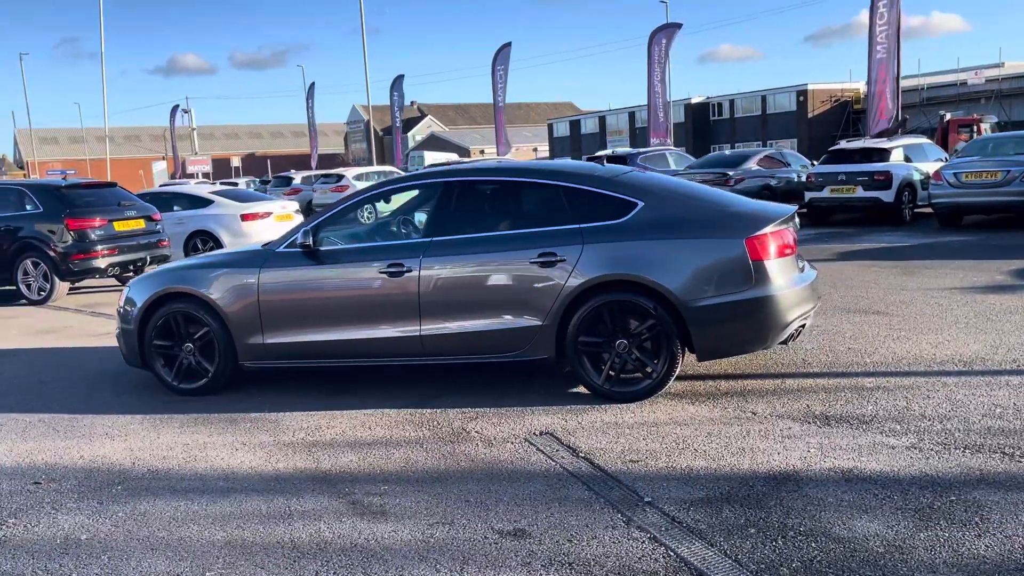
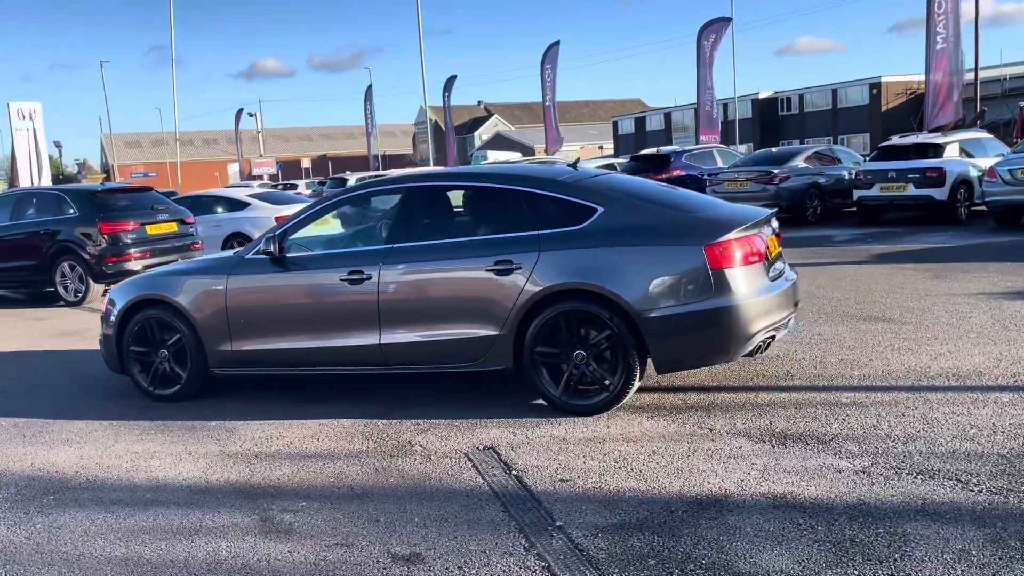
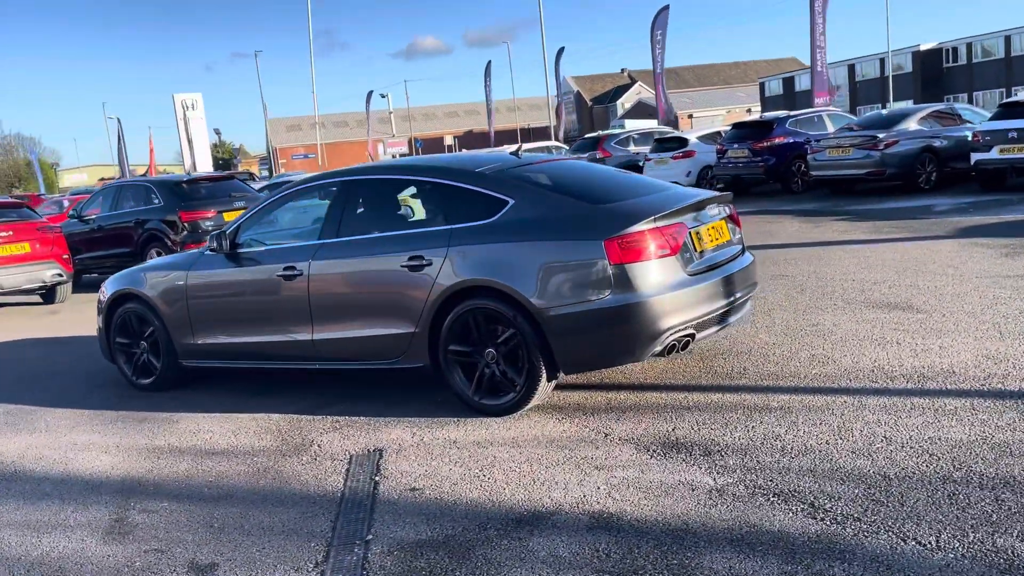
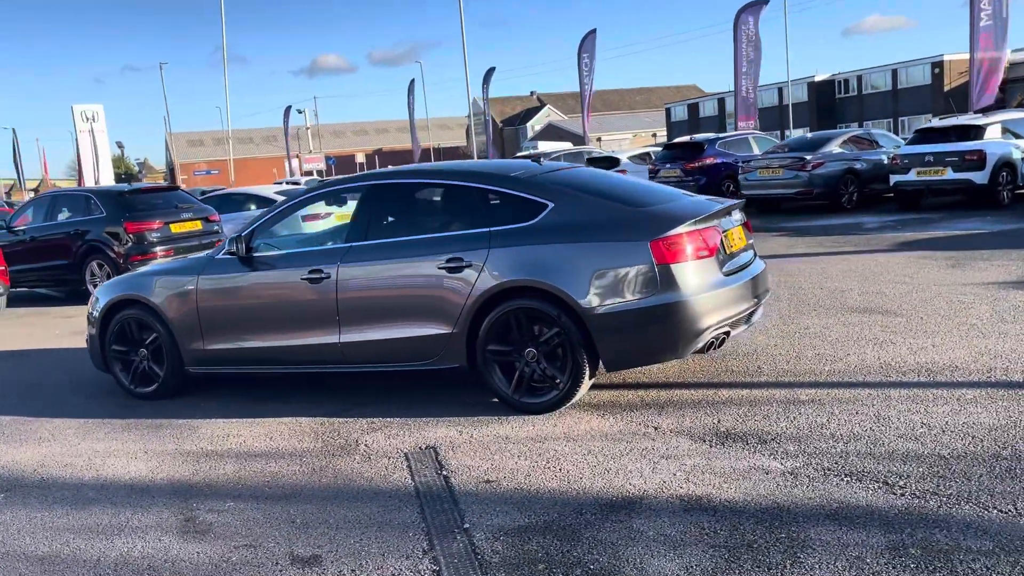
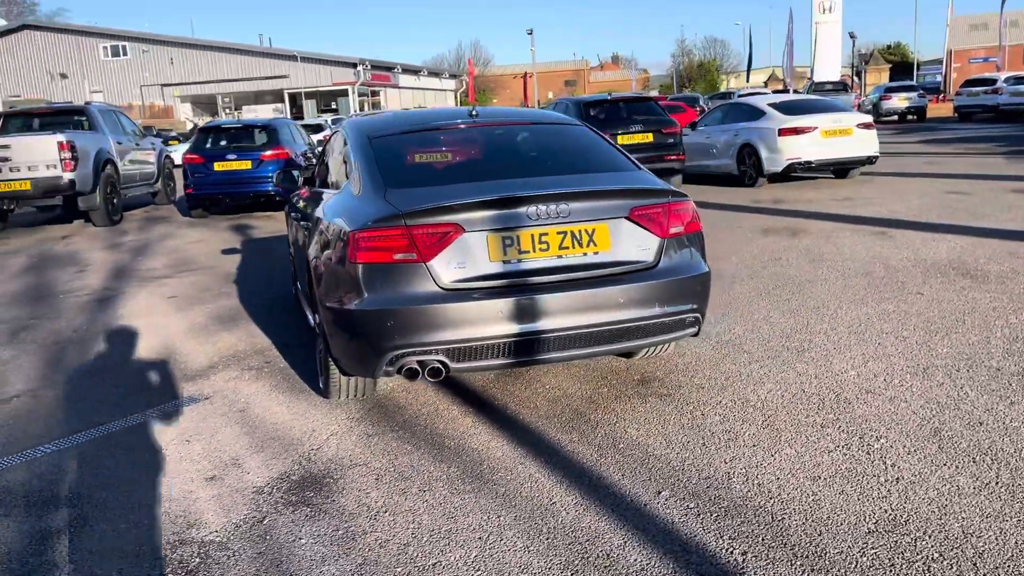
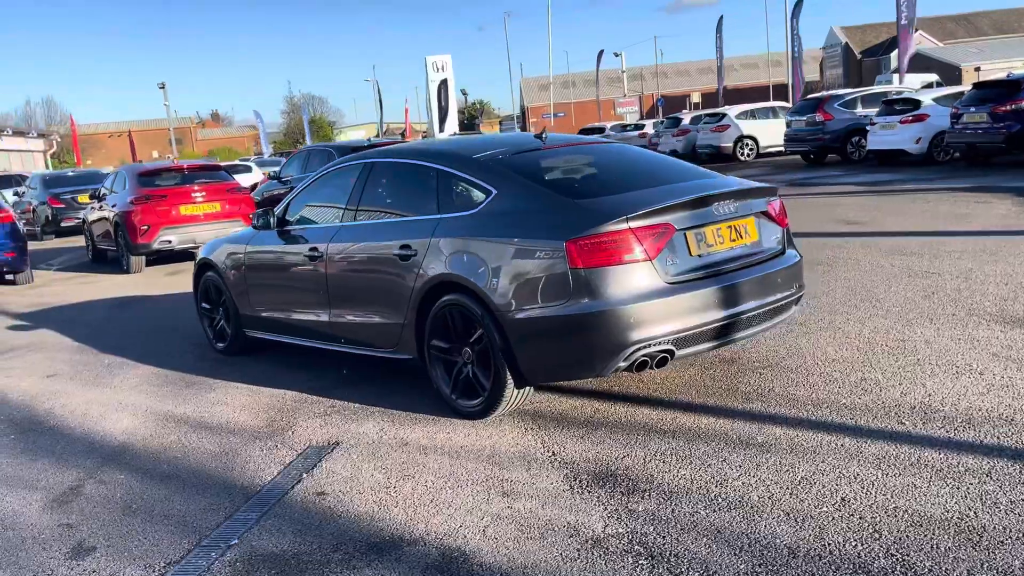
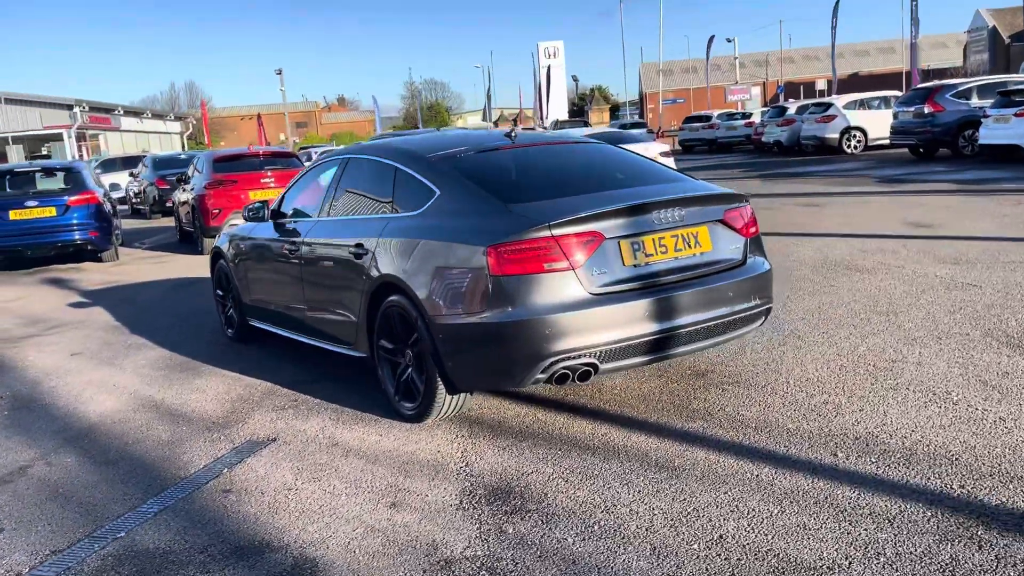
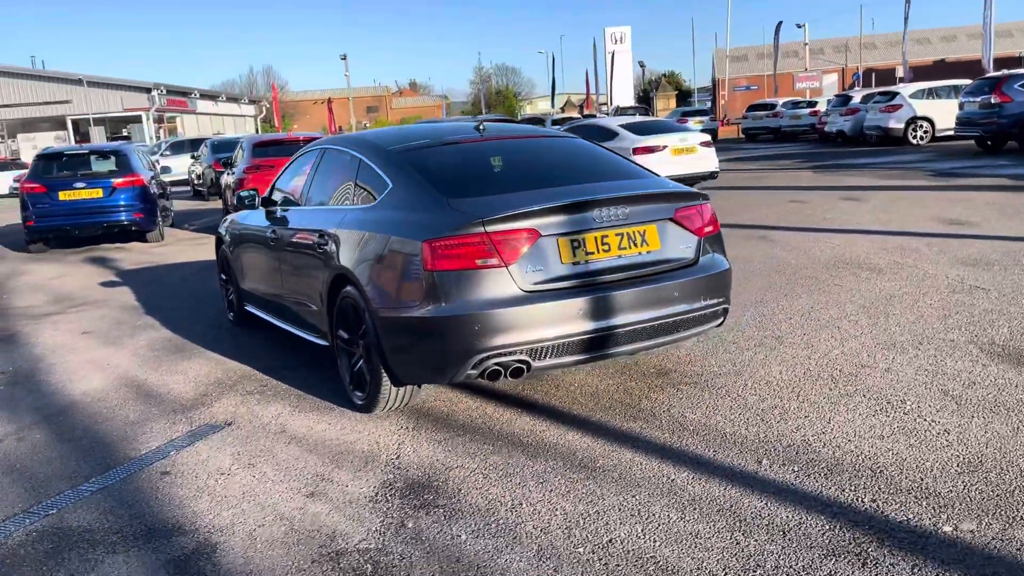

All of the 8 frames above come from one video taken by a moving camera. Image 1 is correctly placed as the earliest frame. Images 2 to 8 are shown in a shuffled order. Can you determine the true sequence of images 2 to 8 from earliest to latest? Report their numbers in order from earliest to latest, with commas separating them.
2, 4, 3, 6, 7, 8, 5
